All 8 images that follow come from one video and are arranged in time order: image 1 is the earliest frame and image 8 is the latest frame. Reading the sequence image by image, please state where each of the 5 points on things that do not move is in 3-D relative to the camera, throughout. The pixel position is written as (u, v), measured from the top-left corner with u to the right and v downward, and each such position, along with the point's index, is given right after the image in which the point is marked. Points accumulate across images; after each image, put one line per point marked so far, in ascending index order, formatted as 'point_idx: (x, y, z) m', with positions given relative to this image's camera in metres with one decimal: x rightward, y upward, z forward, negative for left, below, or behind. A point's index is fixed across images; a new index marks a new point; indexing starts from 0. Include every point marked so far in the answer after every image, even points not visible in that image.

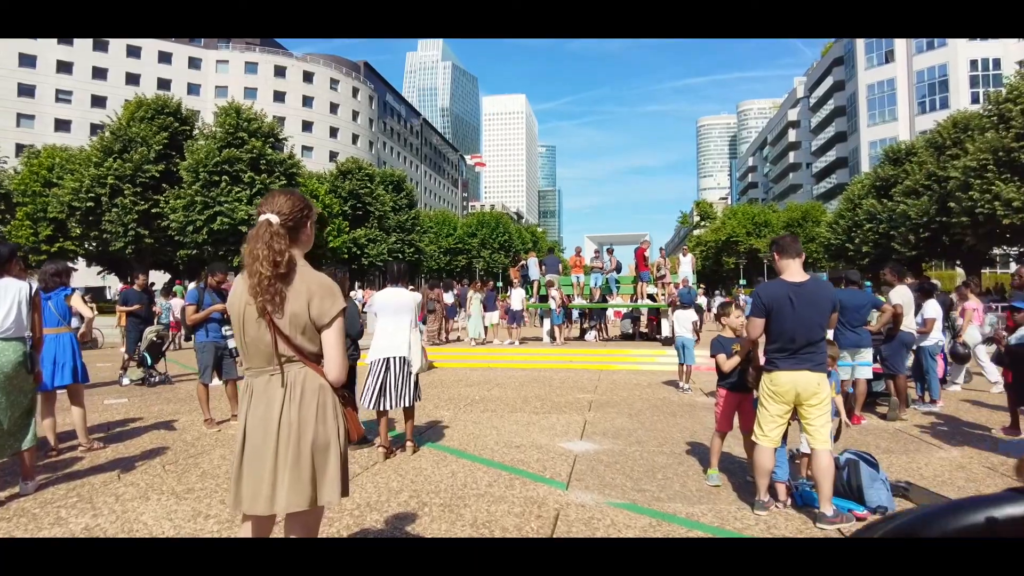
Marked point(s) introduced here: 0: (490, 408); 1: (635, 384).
0: (-0.2, -1.6, +8.3) m
1: (+2.1, -1.6, +11.1) m
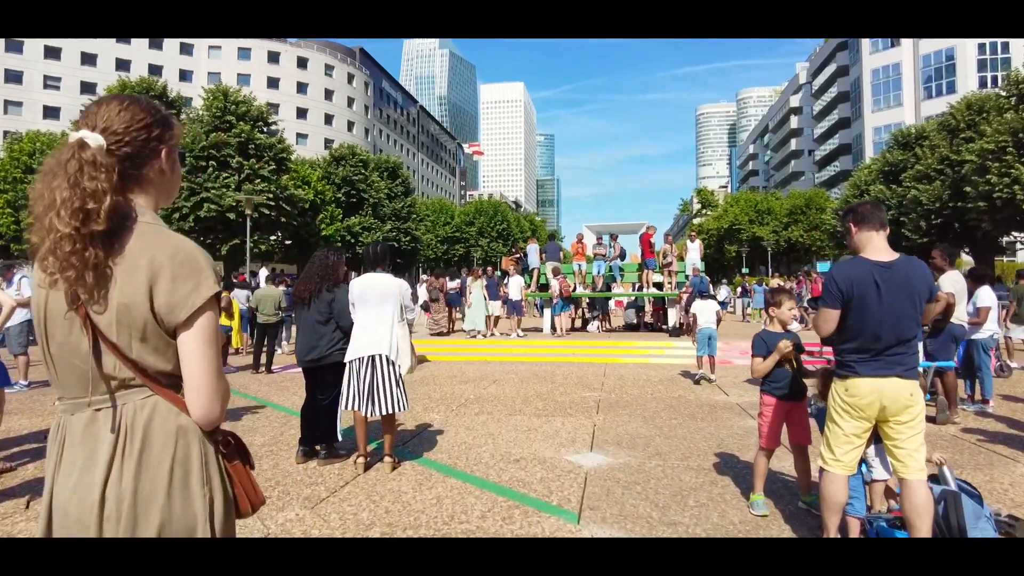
0: (-0.3, -1.4, +7.4) m
1: (+2.0, -1.4, +10.1) m
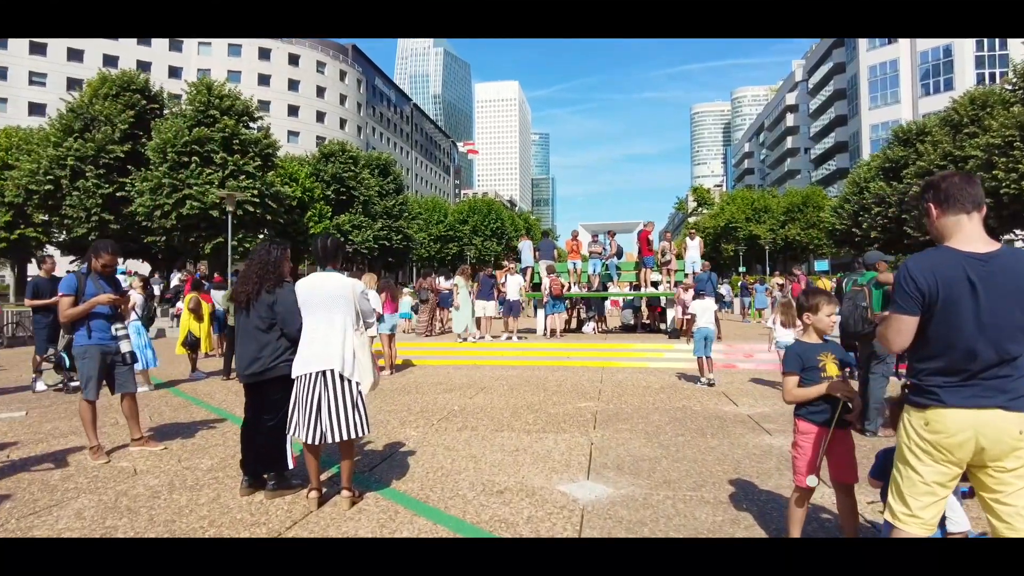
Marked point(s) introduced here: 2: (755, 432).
0: (-0.4, -1.4, +6.6) m
1: (+1.9, -1.4, +9.4) m
2: (+2.4, -1.4, +6.5) m
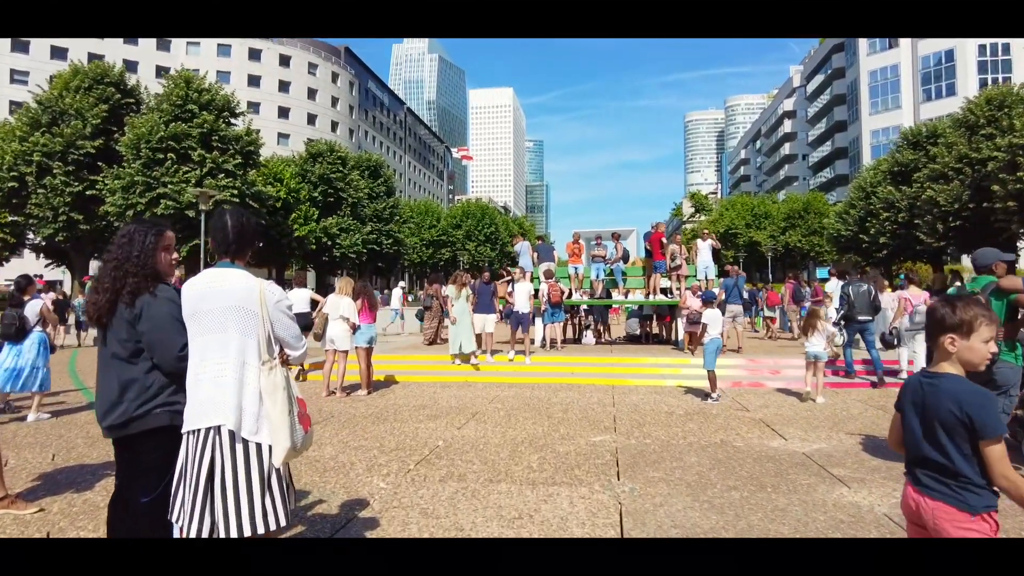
0: (-0.4, -1.5, +5.1) m
1: (+1.9, -1.5, +7.9) m
2: (+2.4, -1.5, +5.0) m
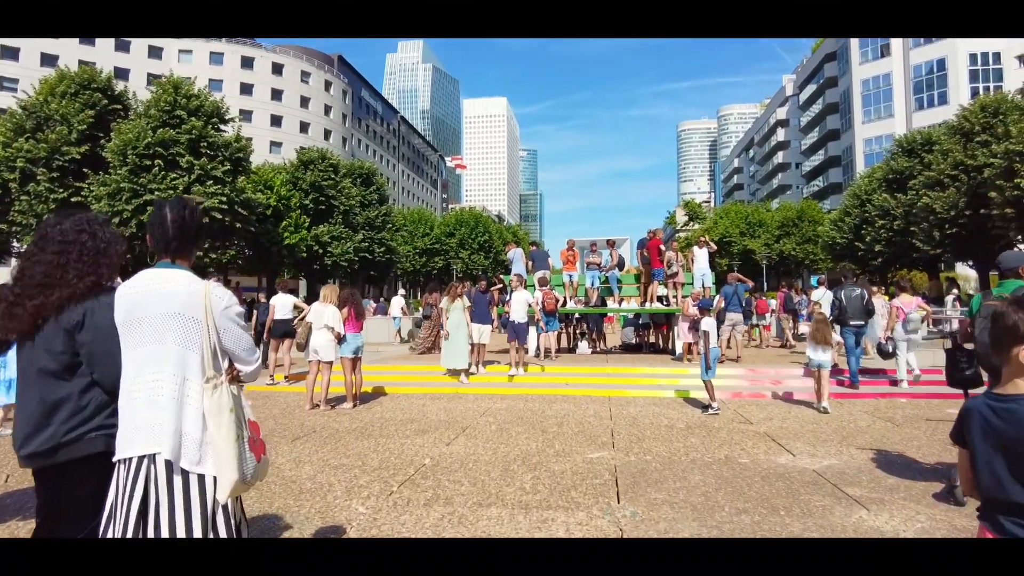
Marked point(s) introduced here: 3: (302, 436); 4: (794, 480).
0: (-0.5, -1.5, +4.7) m
1: (+1.8, -1.6, +7.5) m
2: (+2.4, -1.5, +4.6) m
3: (-2.4, -1.7, +7.4) m
4: (+2.3, -1.6, +5.3) m
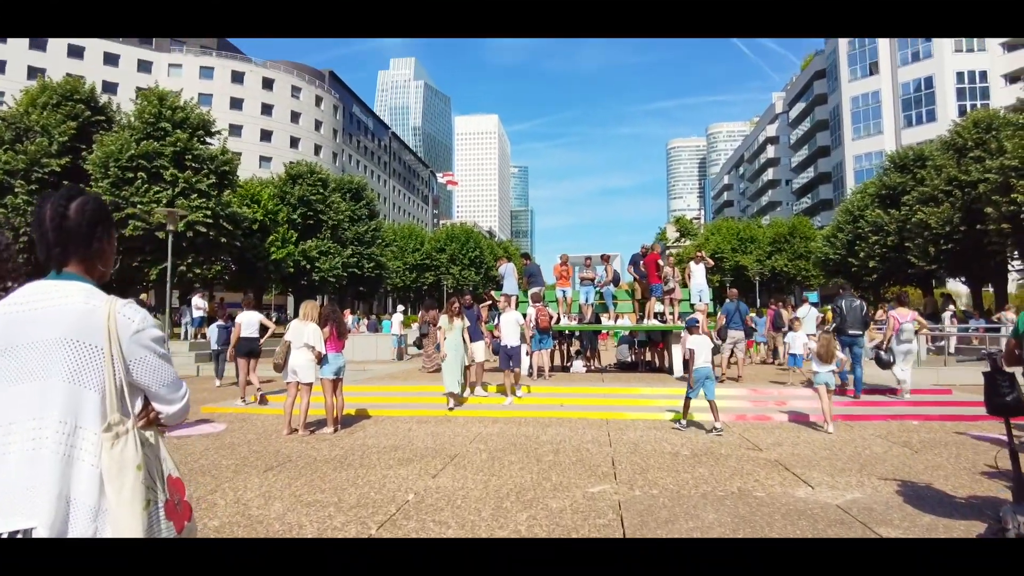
0: (-0.5, -1.6, +4.1) m
1: (+1.7, -1.8, +7.0) m
2: (+2.3, -1.7, +4.1) m
3: (-2.5, -1.9, +6.8) m
4: (+2.3, -1.7, +4.8) m
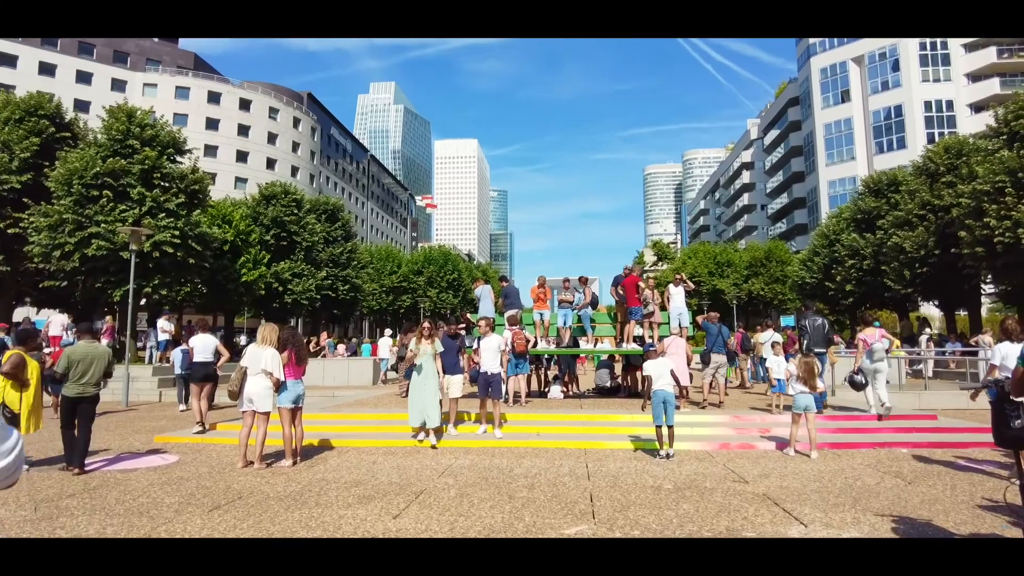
0: (-0.7, -1.7, +3.6) m
1: (+1.4, -2.0, +6.5) m
2: (+2.1, -1.8, +3.7) m
3: (-2.8, -2.1, +6.2) m
4: (+2.0, -1.8, +4.3) m
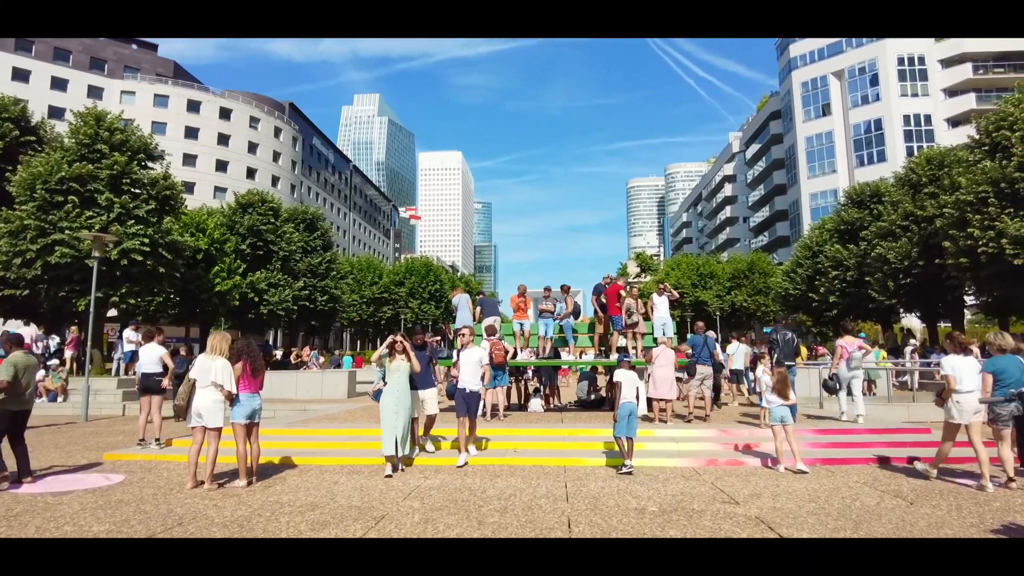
0: (-0.9, -1.7, +3.0) m
1: (+1.1, -2.0, +6.0) m
2: (+1.9, -1.8, +3.1) m
3: (-3.0, -2.1, +5.6) m
4: (+1.8, -1.8, +3.8) m
